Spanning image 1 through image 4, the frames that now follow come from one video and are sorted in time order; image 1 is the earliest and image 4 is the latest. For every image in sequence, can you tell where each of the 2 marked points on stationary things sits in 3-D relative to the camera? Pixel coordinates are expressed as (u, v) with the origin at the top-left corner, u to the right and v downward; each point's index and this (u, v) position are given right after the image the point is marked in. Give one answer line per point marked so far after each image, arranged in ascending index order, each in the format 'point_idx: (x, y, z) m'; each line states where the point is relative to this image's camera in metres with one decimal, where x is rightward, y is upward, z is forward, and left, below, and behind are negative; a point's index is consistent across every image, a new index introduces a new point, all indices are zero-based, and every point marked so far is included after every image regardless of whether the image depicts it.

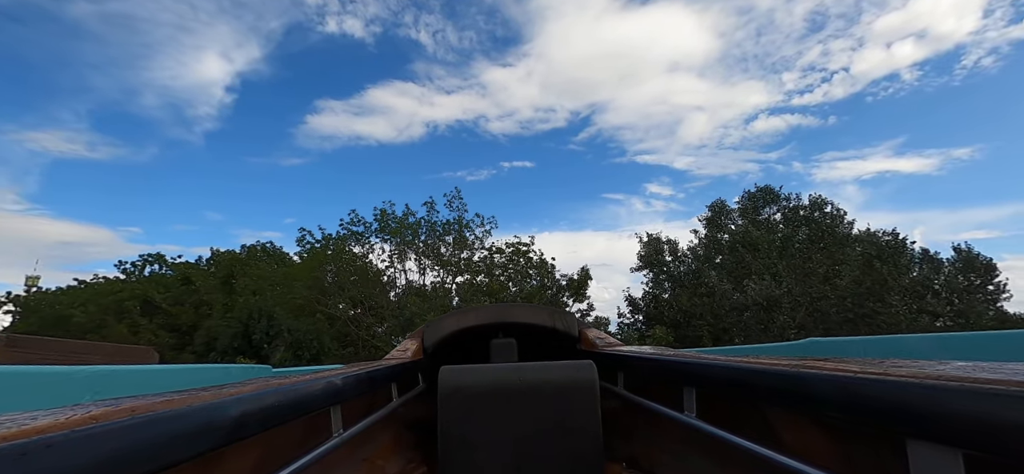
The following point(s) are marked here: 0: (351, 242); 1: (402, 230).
0: (-4.9, -0.3, +14.7) m
1: (-3.3, +0.2, +14.3) m
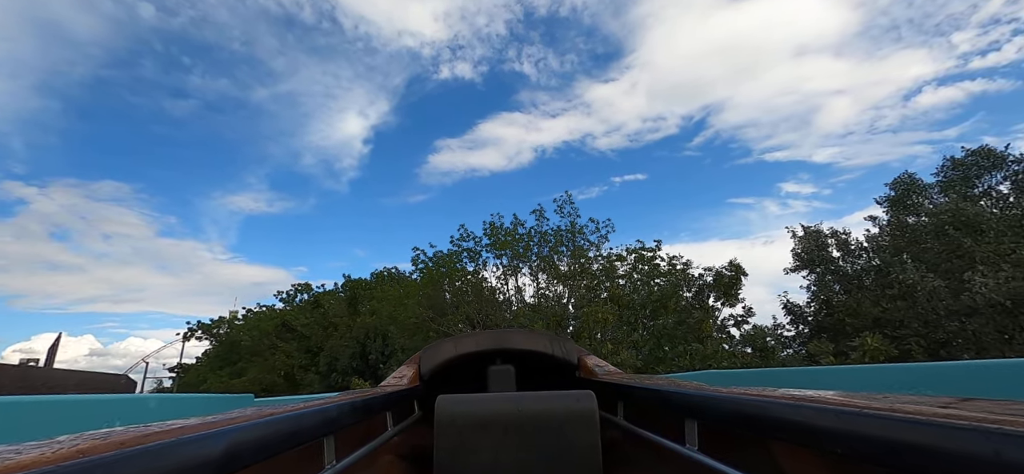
0: (-1.4, -0.8, +14.4) m
1: (0.0, -0.2, +13.6) m
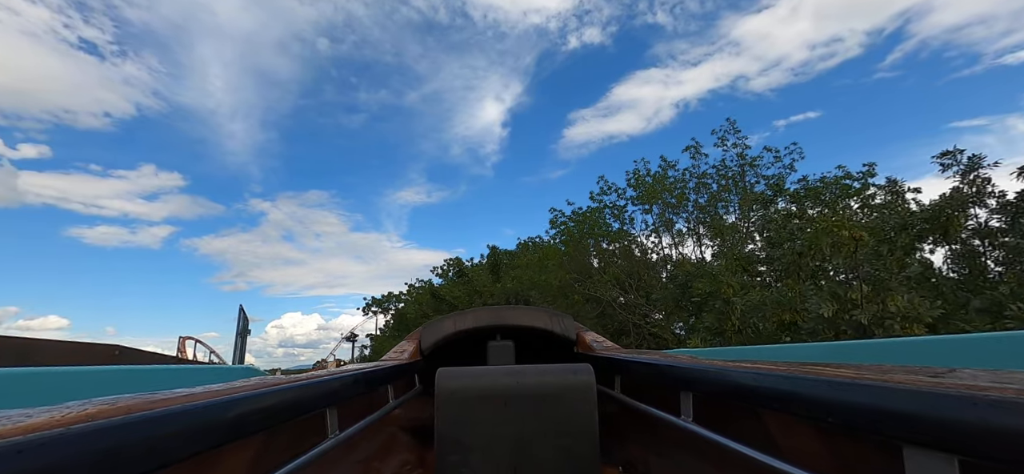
0: (+2.6, +0.5, +12.8) m
1: (+3.7, +1.1, +11.6) m
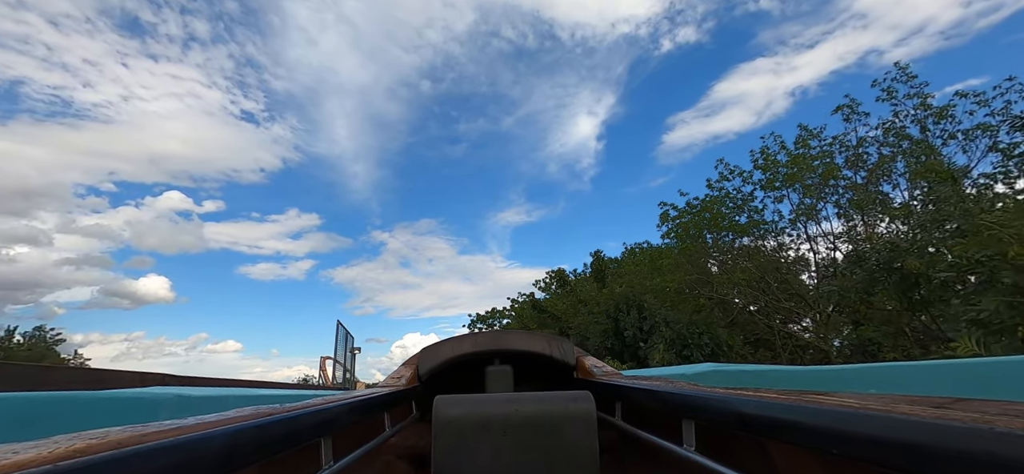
0: (+5.1, +0.6, +10.8) m
1: (+5.9, +1.3, +9.5) m
